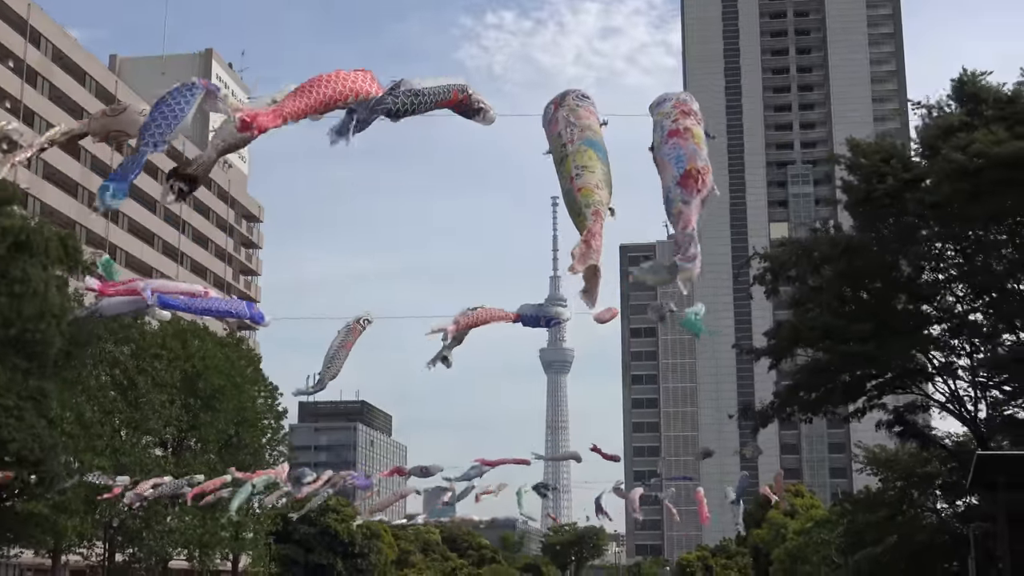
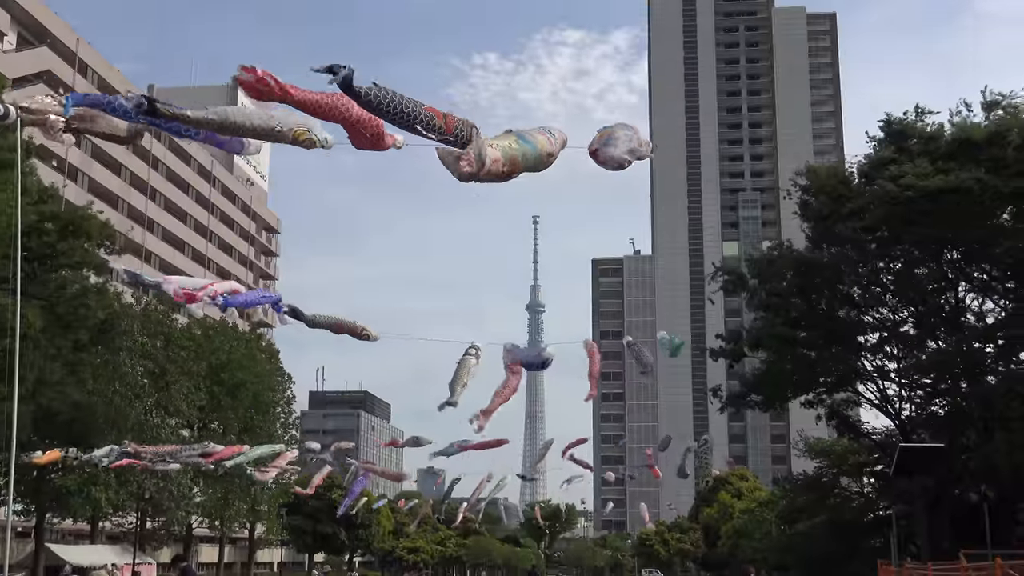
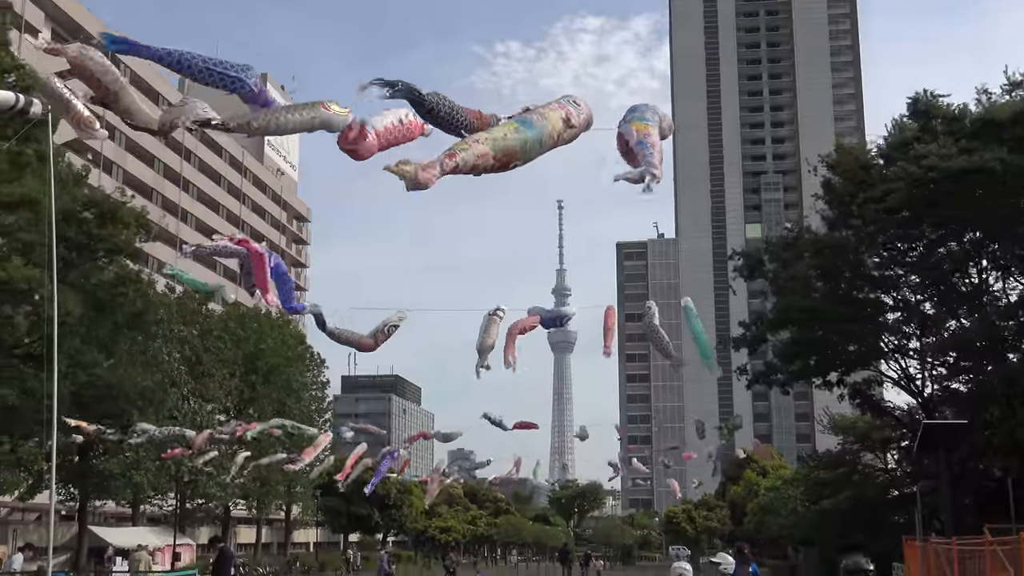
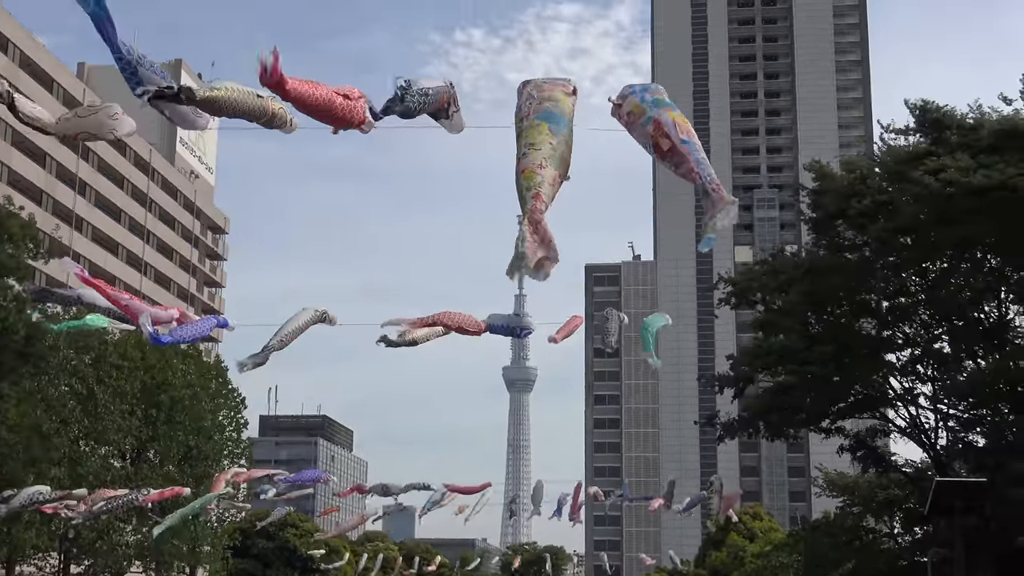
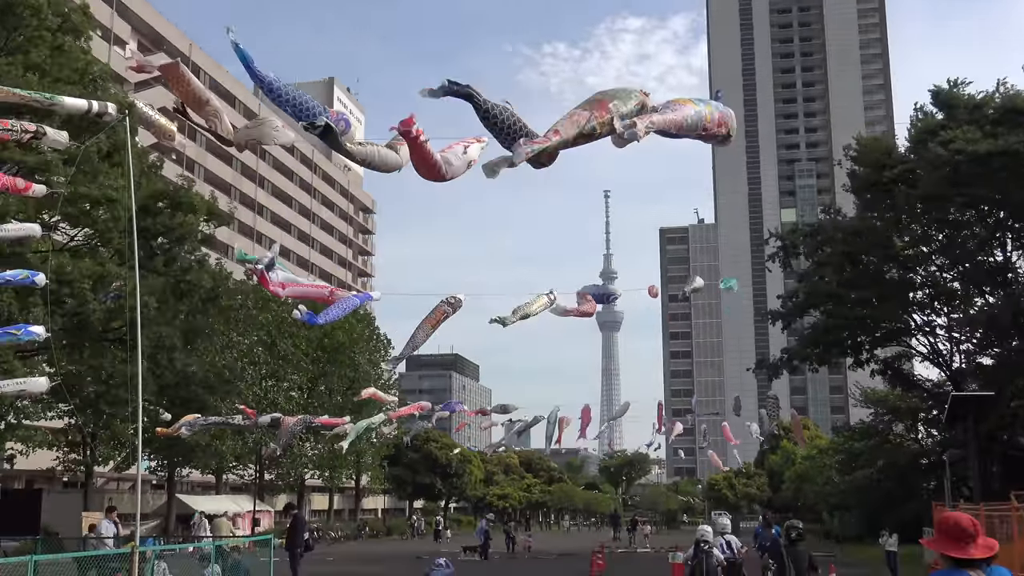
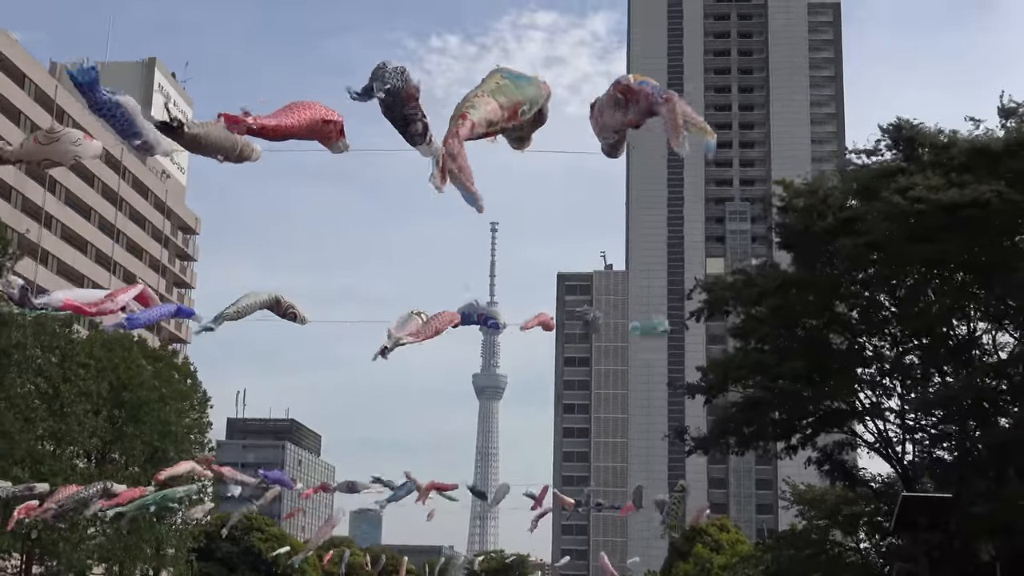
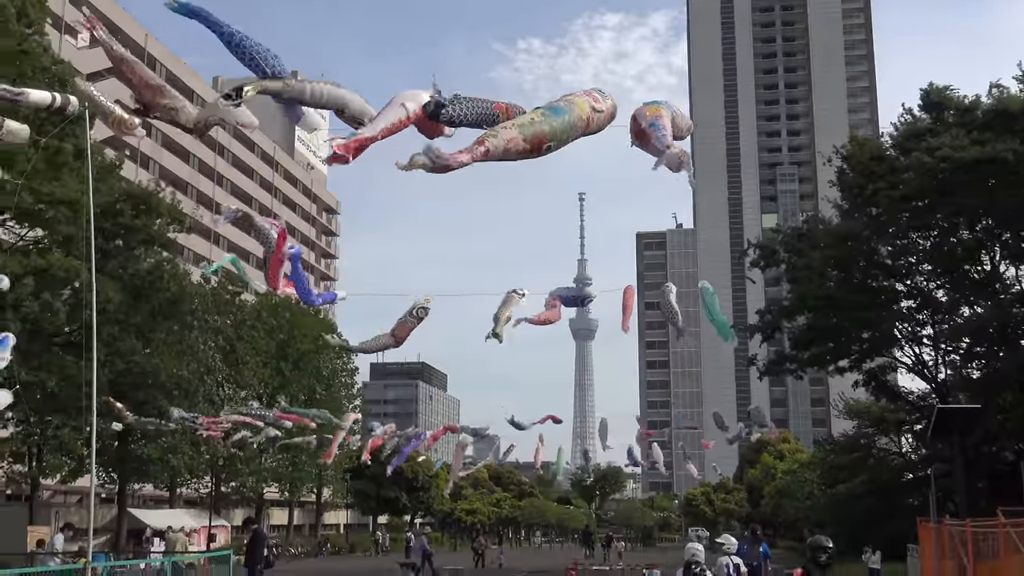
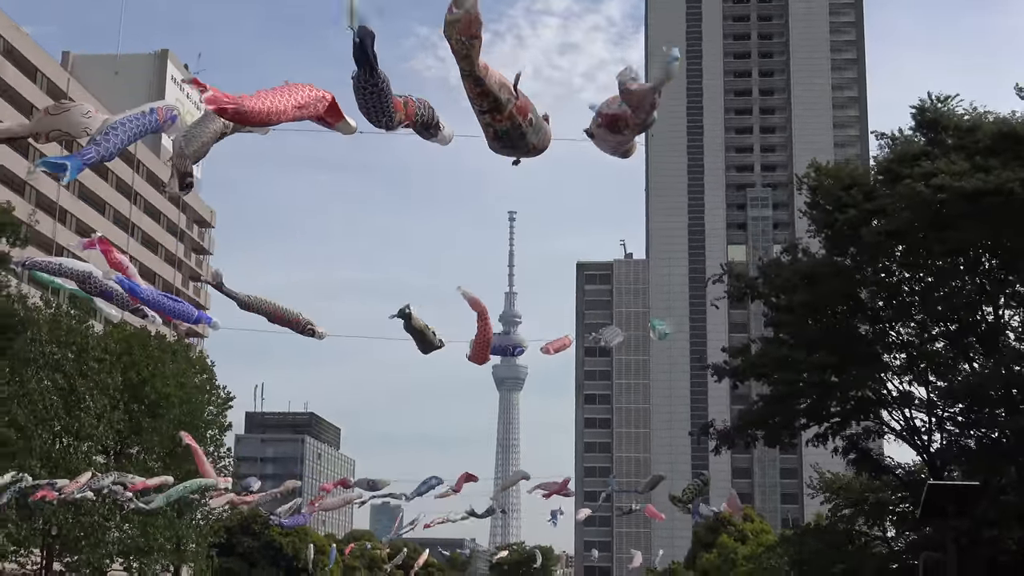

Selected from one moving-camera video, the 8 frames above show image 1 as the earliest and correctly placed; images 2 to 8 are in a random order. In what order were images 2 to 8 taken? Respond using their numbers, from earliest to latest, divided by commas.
4, 6, 8, 2, 3, 7, 5
